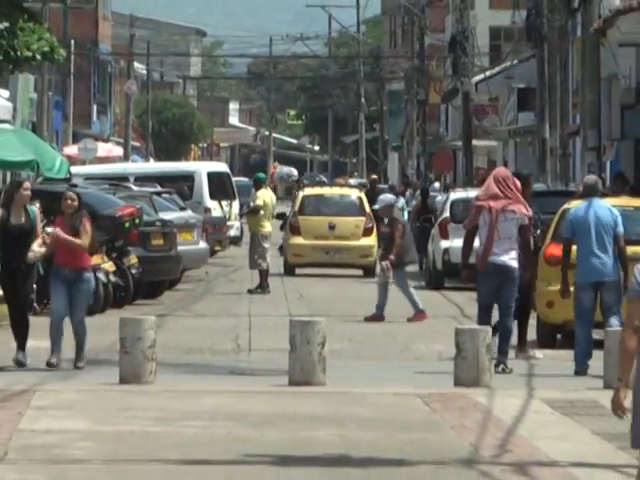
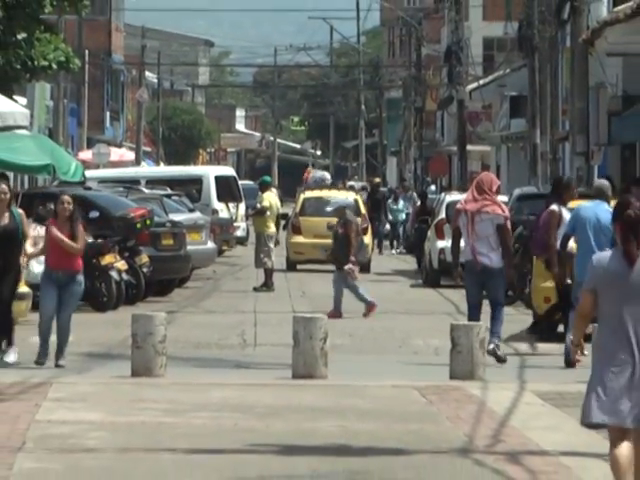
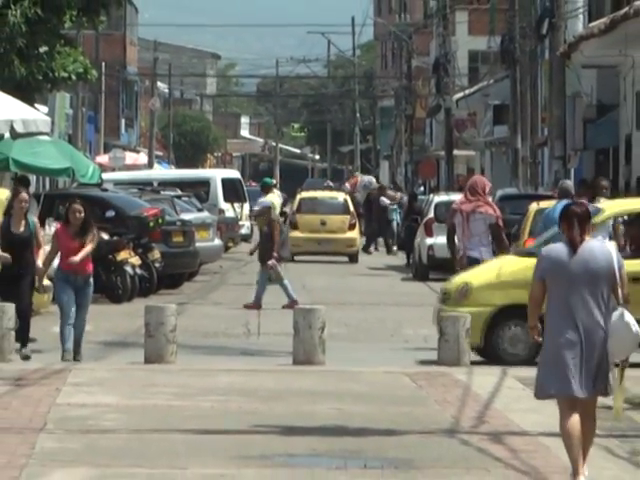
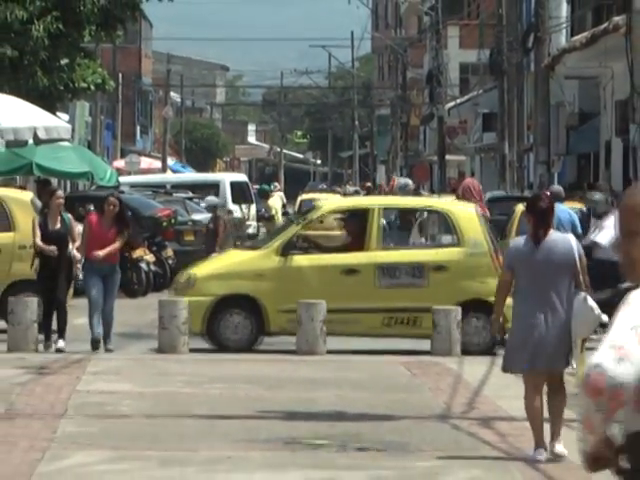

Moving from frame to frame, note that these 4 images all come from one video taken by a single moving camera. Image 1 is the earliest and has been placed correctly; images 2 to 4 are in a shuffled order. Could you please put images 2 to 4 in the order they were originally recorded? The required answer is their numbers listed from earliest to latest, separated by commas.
2, 3, 4
